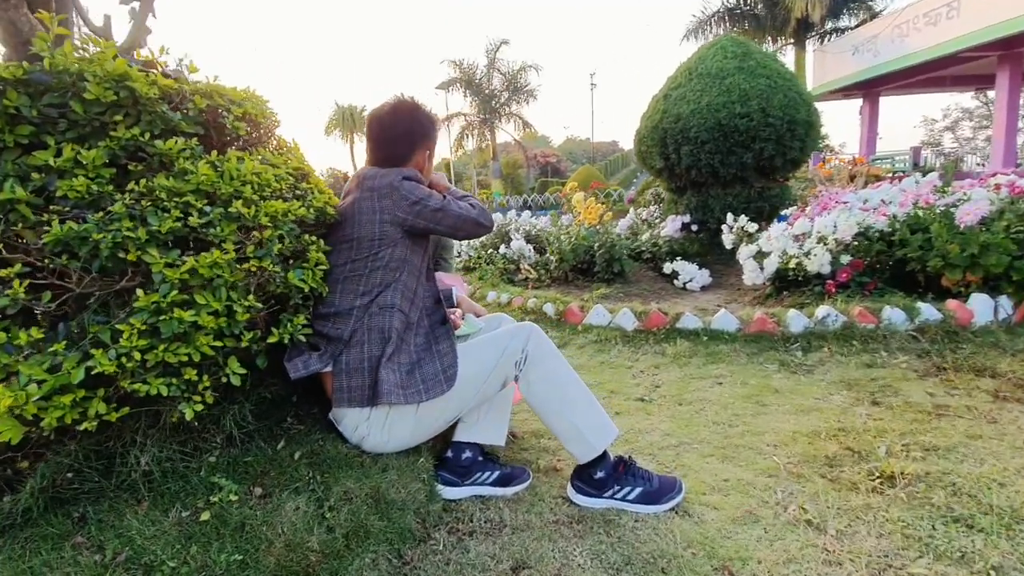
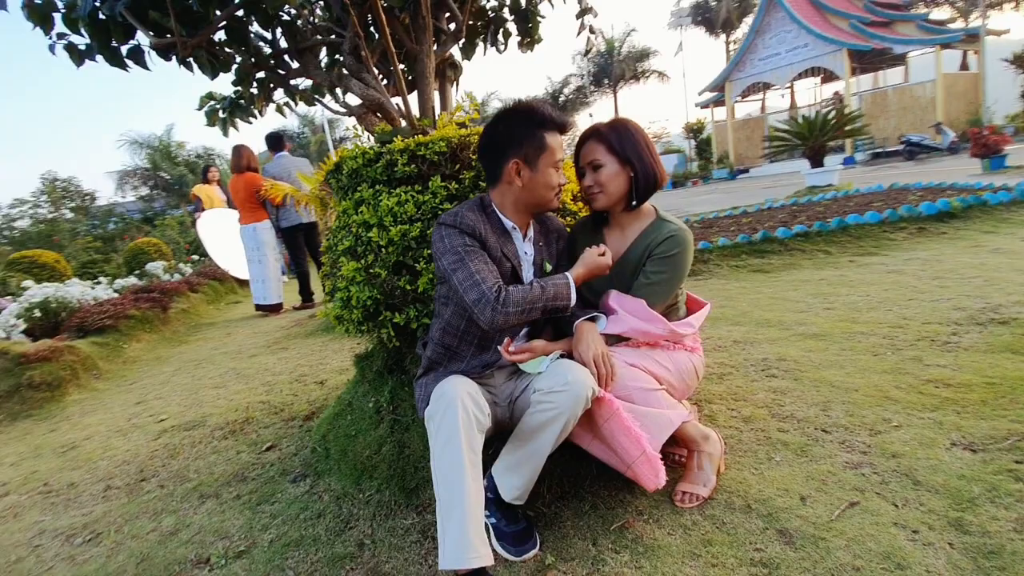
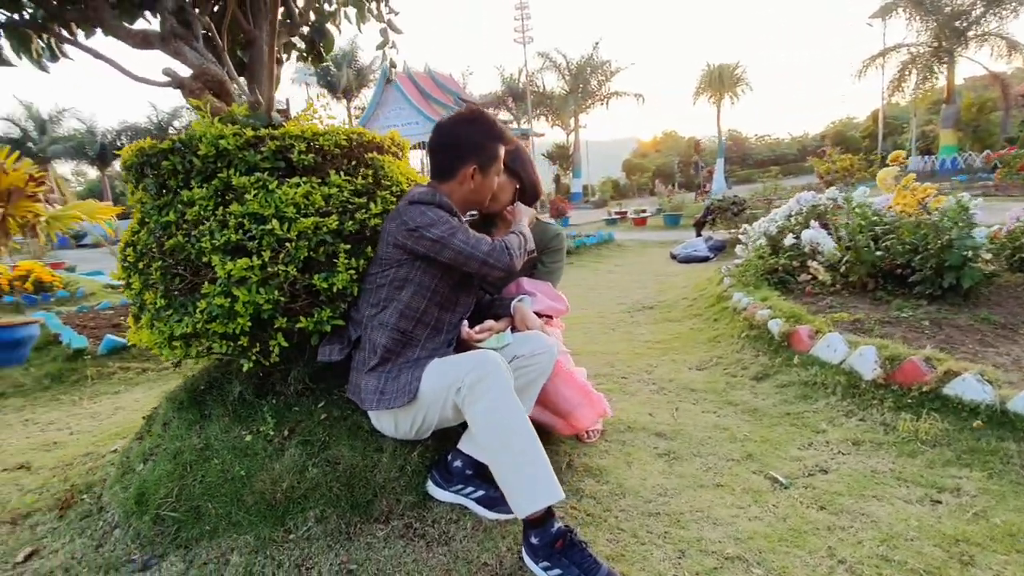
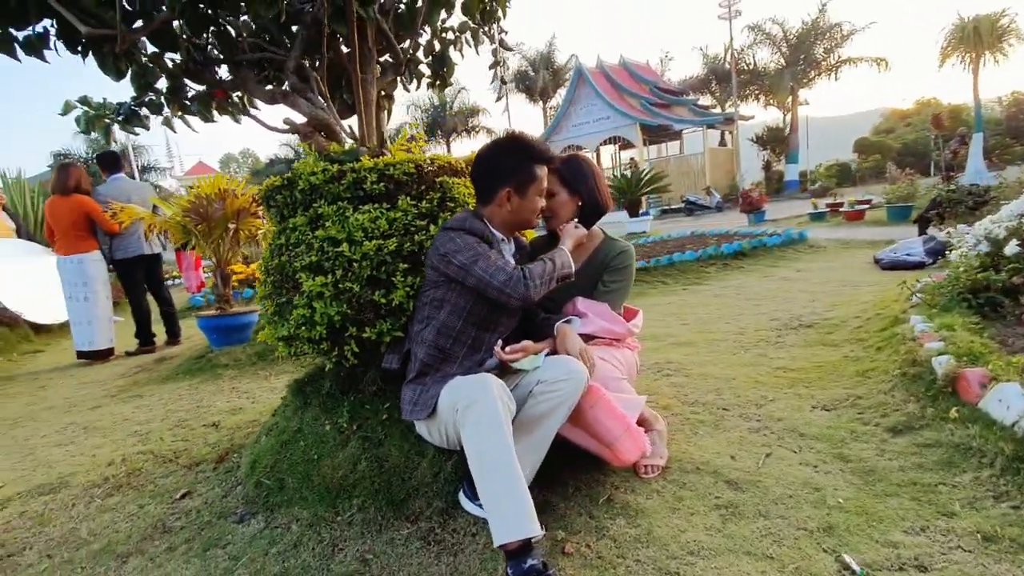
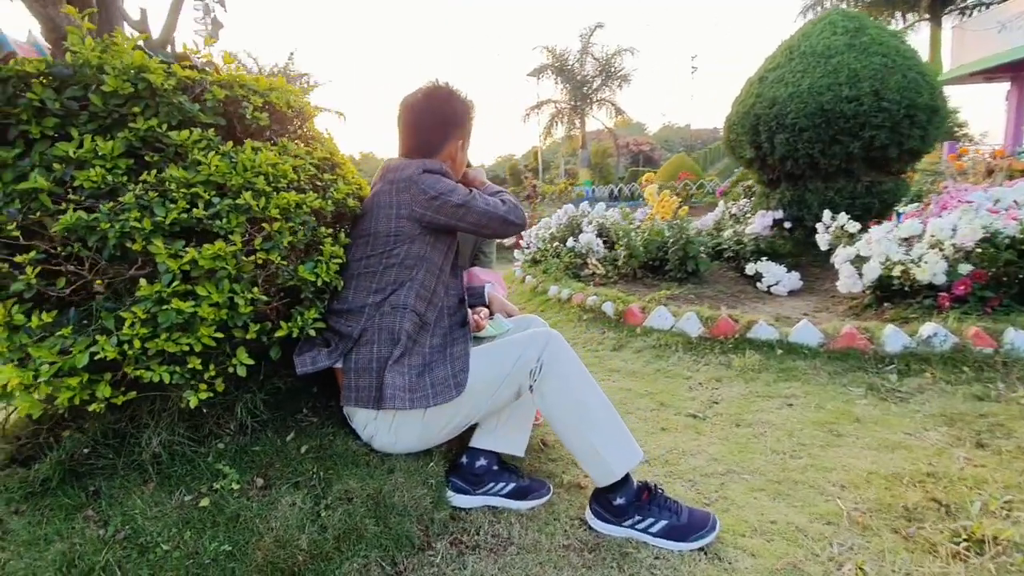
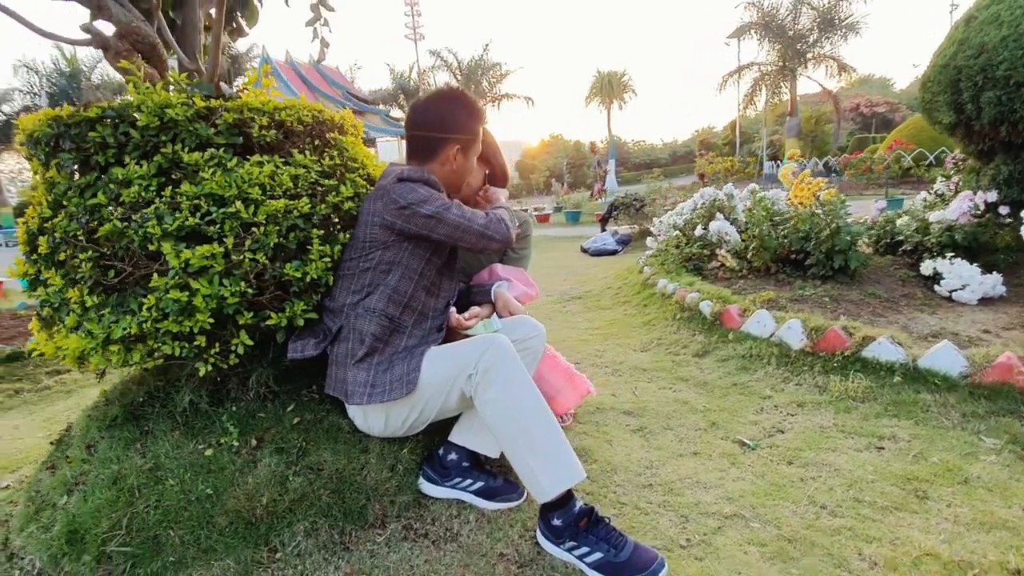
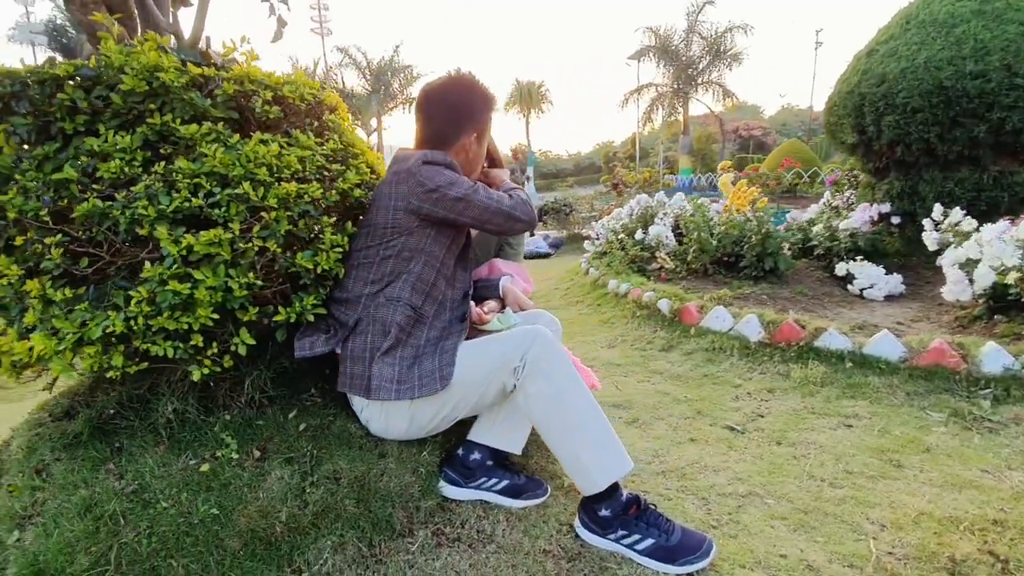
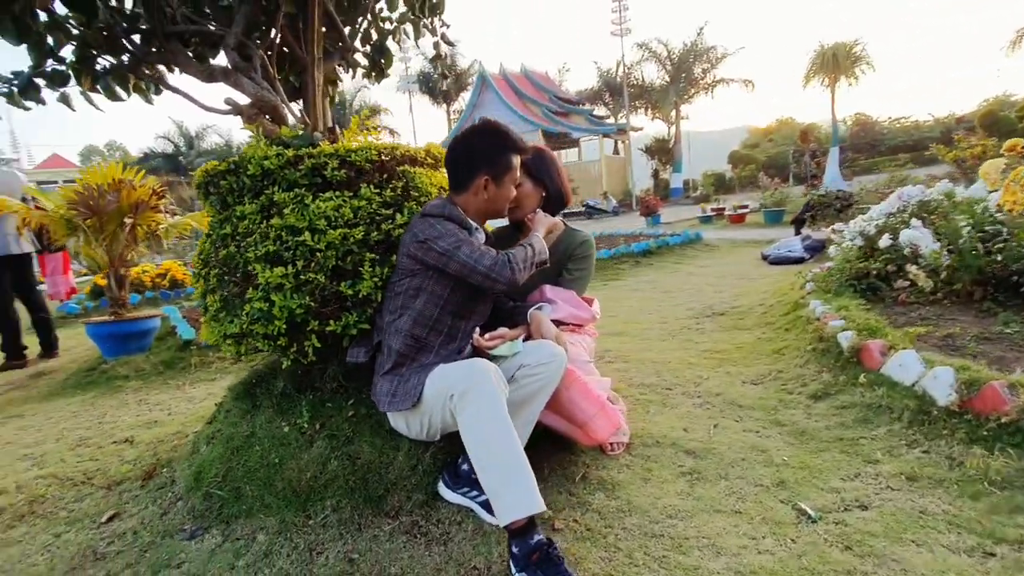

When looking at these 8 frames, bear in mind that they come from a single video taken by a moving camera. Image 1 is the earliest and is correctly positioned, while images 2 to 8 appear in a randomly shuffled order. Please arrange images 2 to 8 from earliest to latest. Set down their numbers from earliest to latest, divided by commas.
5, 7, 6, 3, 8, 4, 2
